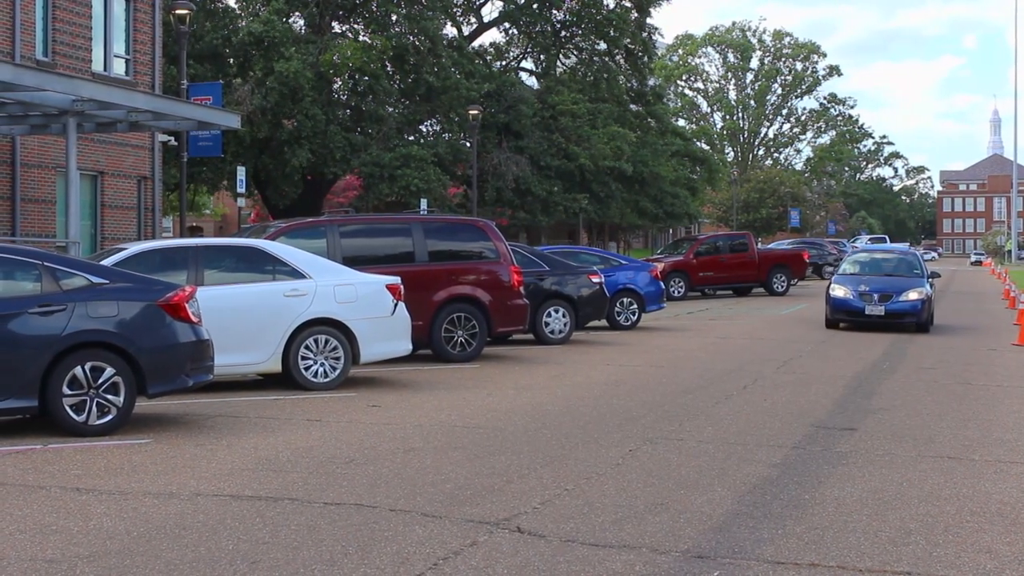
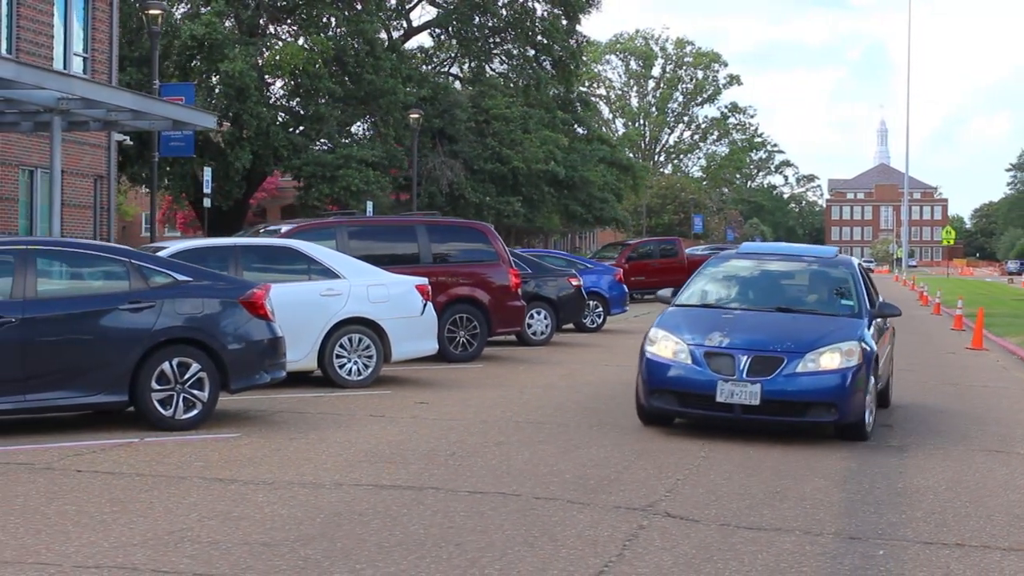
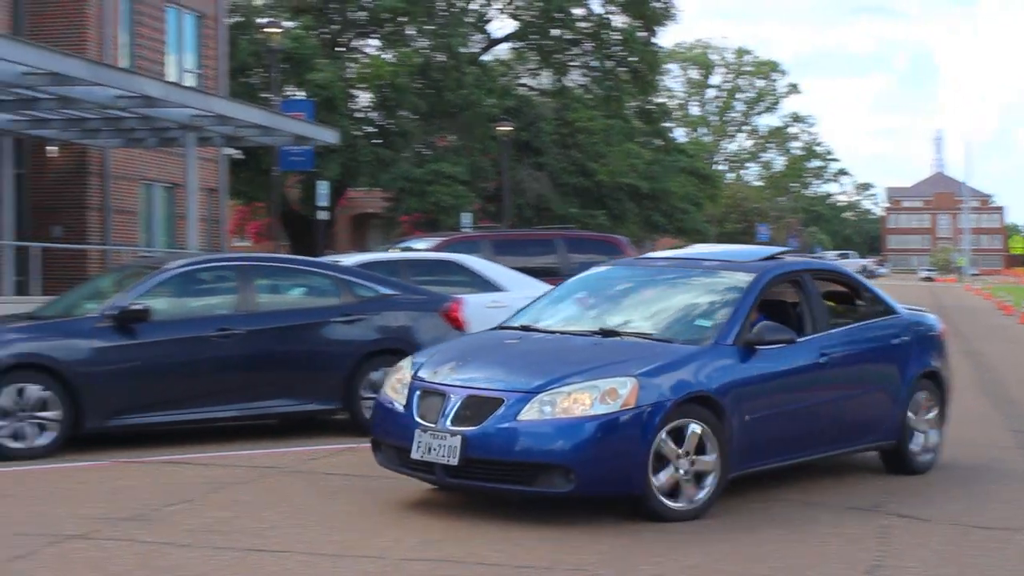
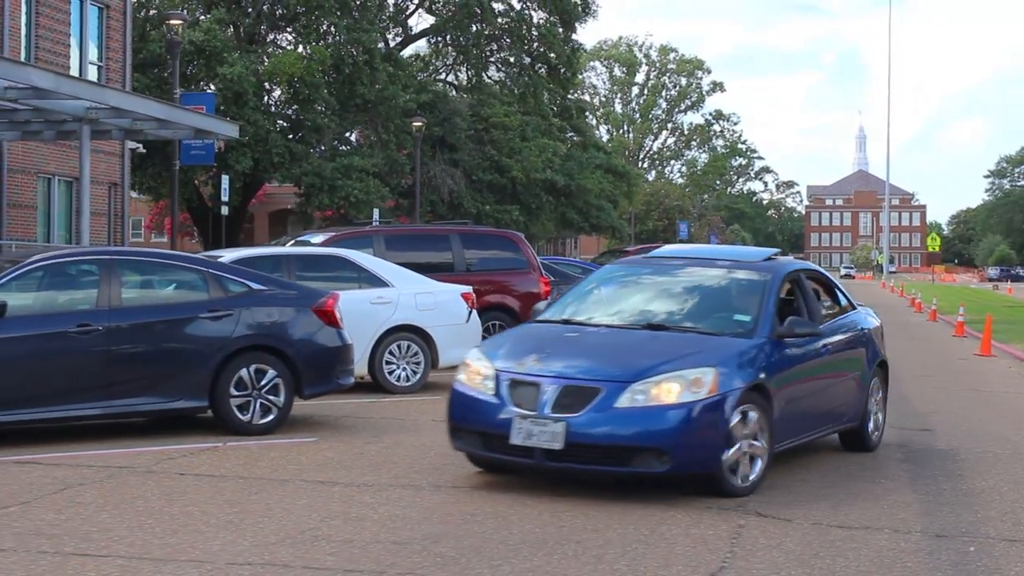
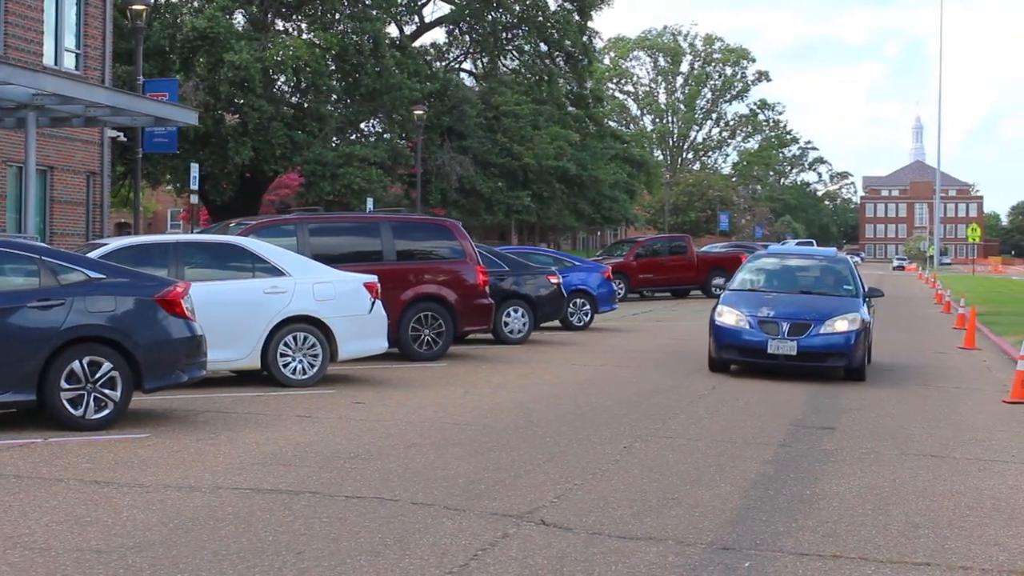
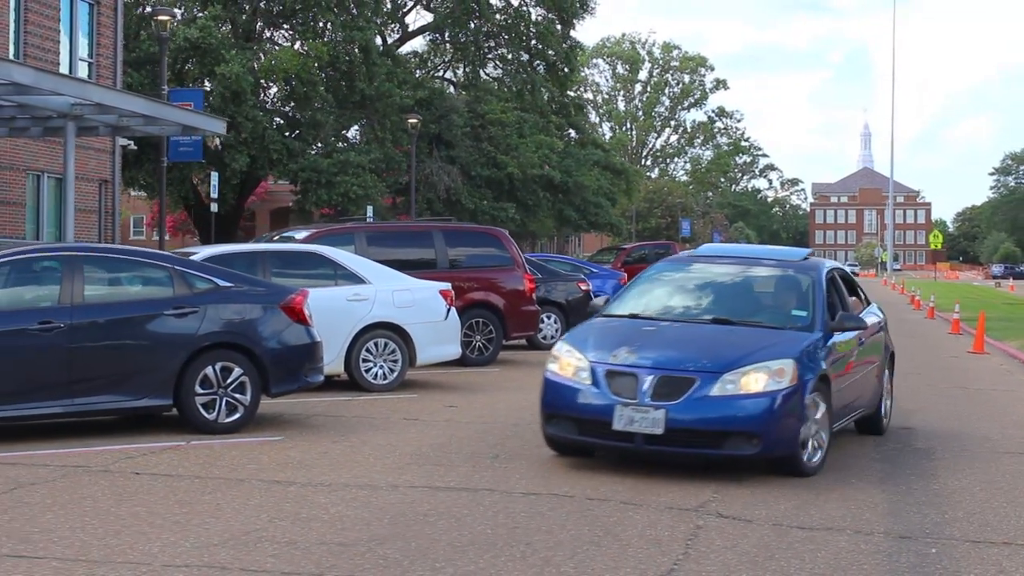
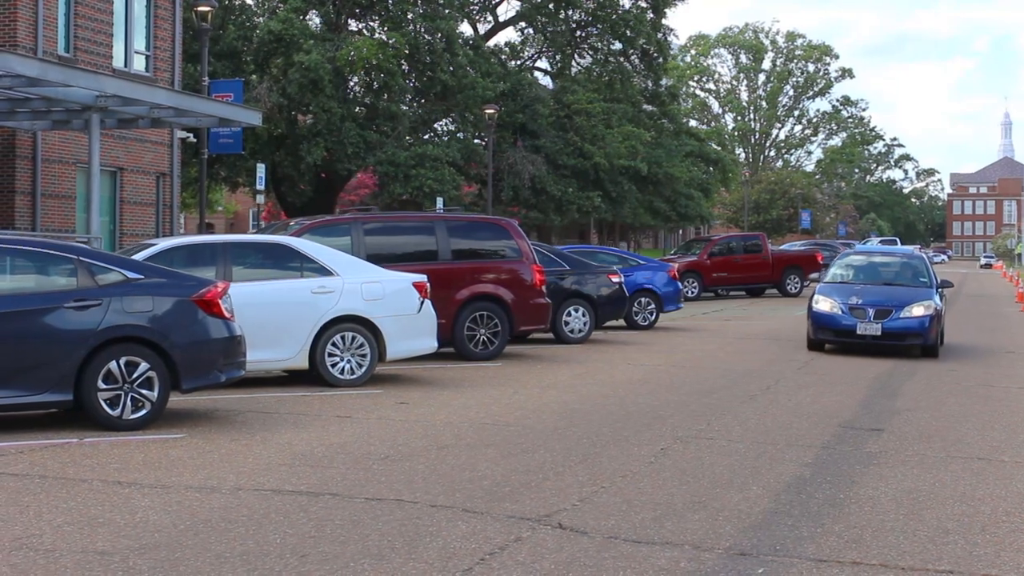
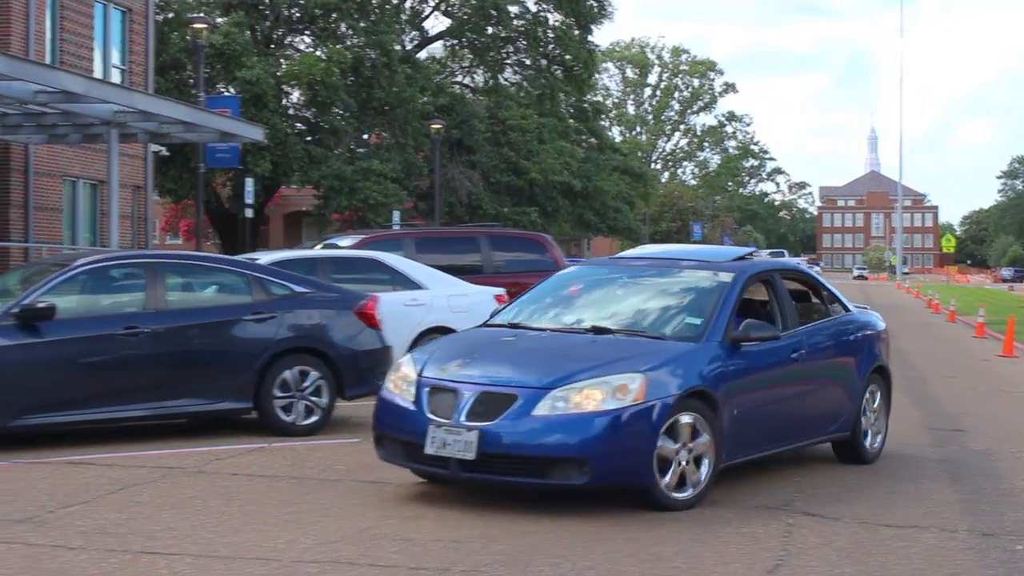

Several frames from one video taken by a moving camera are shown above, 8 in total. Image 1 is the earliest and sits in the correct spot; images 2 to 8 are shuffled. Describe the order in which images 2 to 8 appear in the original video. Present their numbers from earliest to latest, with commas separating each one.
7, 5, 2, 6, 4, 8, 3
